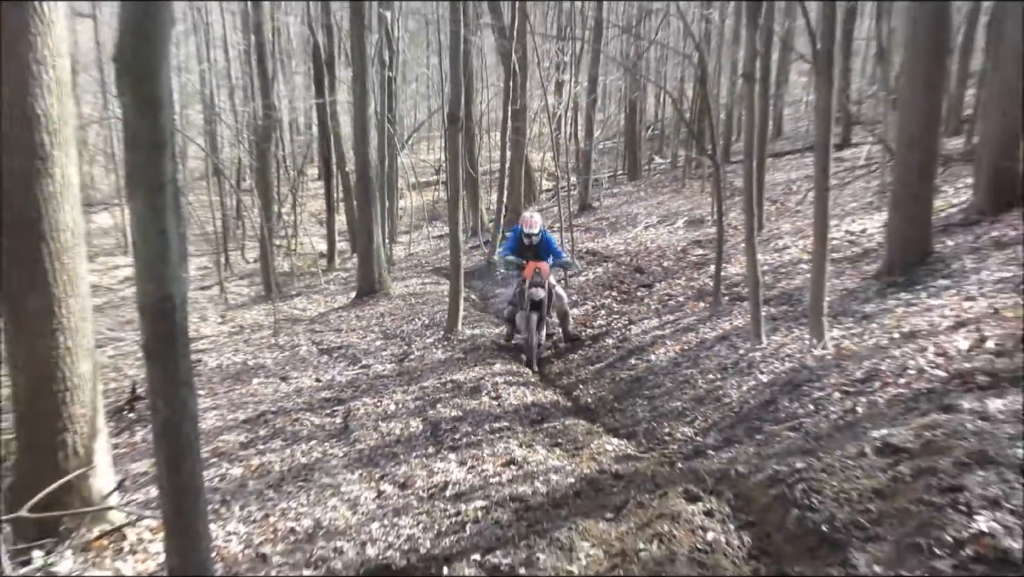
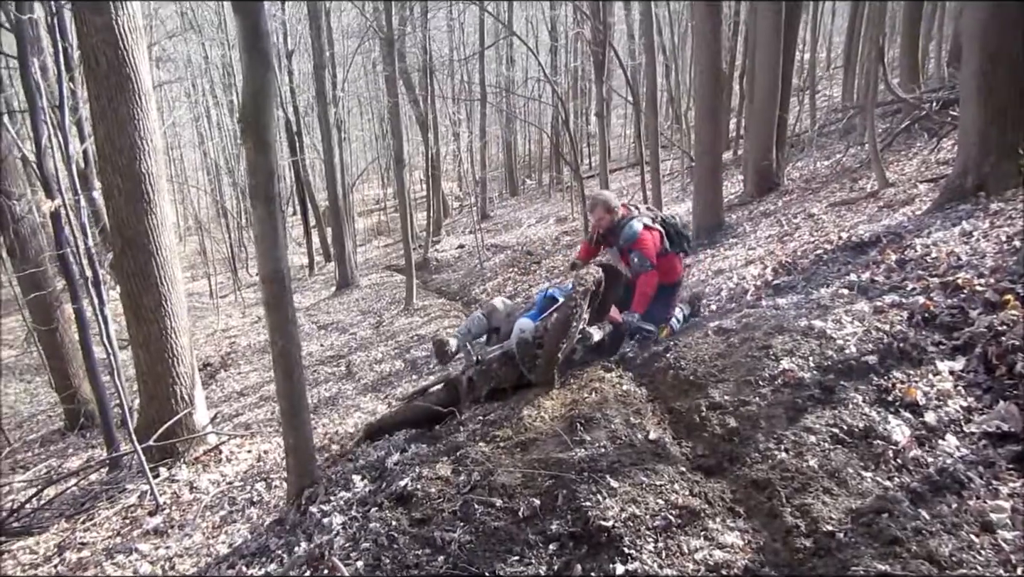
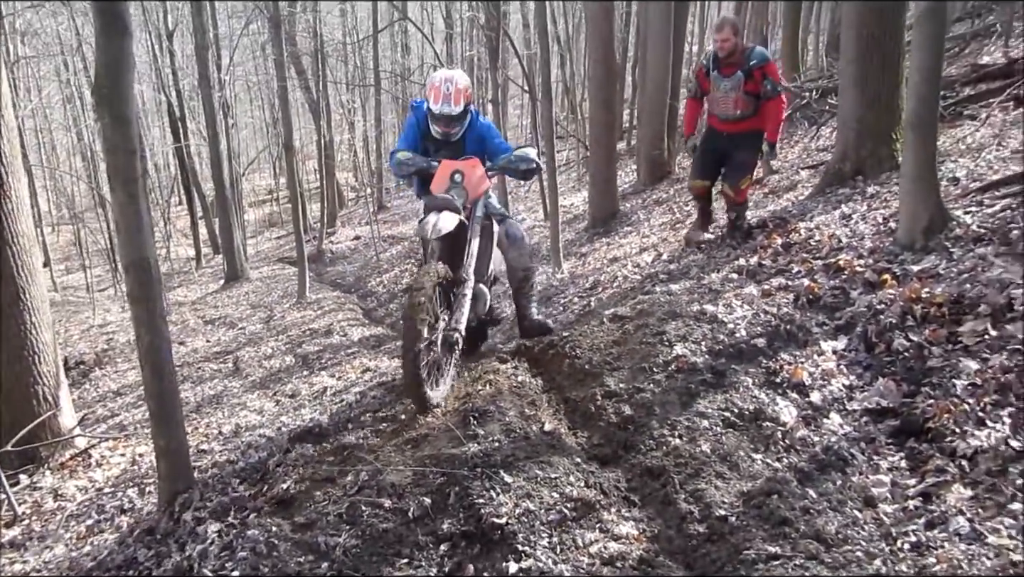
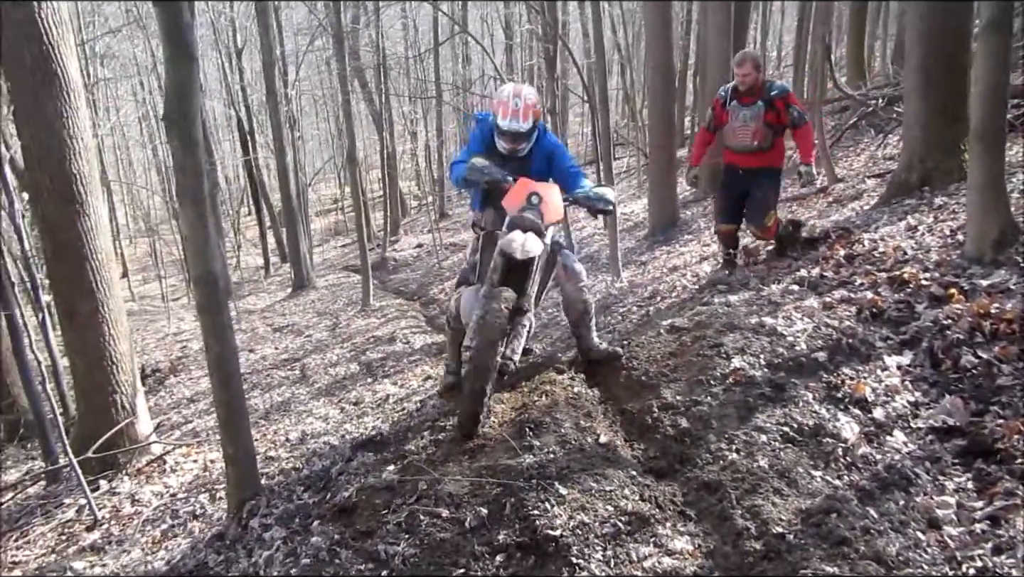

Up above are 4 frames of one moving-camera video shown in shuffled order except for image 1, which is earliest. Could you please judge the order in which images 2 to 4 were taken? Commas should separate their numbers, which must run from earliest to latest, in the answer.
3, 4, 2
